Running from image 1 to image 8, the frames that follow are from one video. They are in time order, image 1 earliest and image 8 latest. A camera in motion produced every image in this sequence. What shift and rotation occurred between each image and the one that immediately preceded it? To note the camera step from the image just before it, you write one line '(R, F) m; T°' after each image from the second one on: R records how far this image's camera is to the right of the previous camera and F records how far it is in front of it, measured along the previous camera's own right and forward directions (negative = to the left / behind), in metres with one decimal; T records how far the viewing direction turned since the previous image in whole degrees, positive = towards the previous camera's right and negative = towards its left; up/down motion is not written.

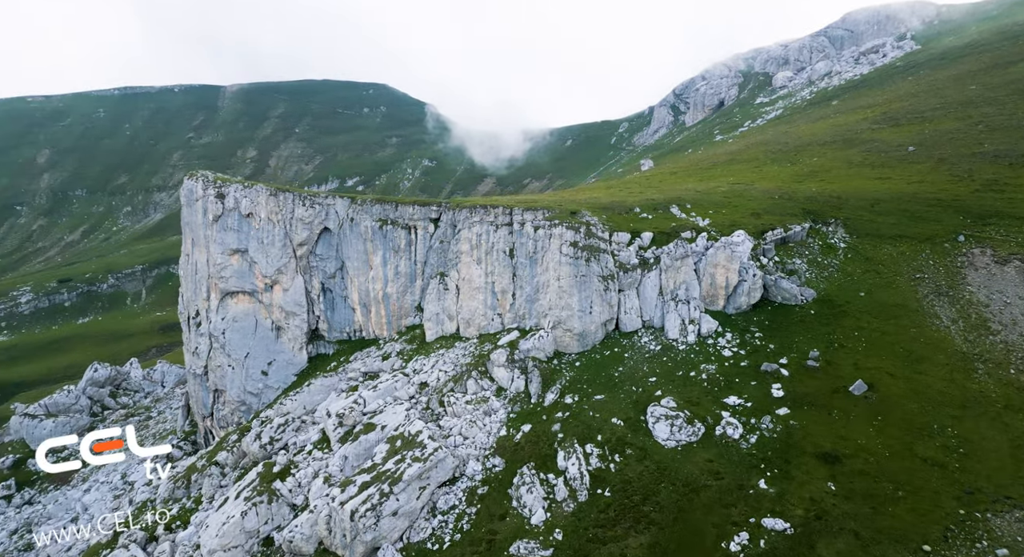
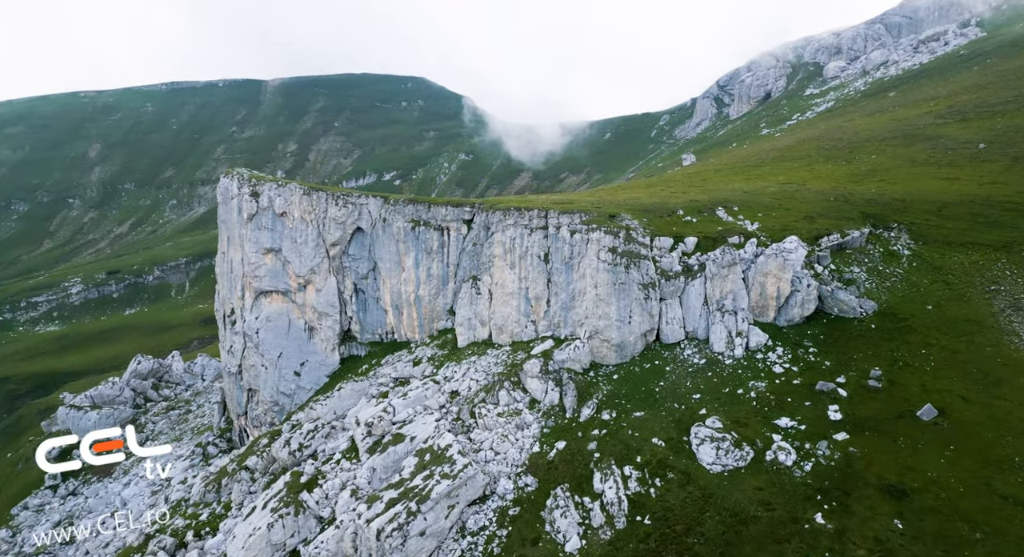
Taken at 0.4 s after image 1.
(+0.3, +3.1) m; -3°
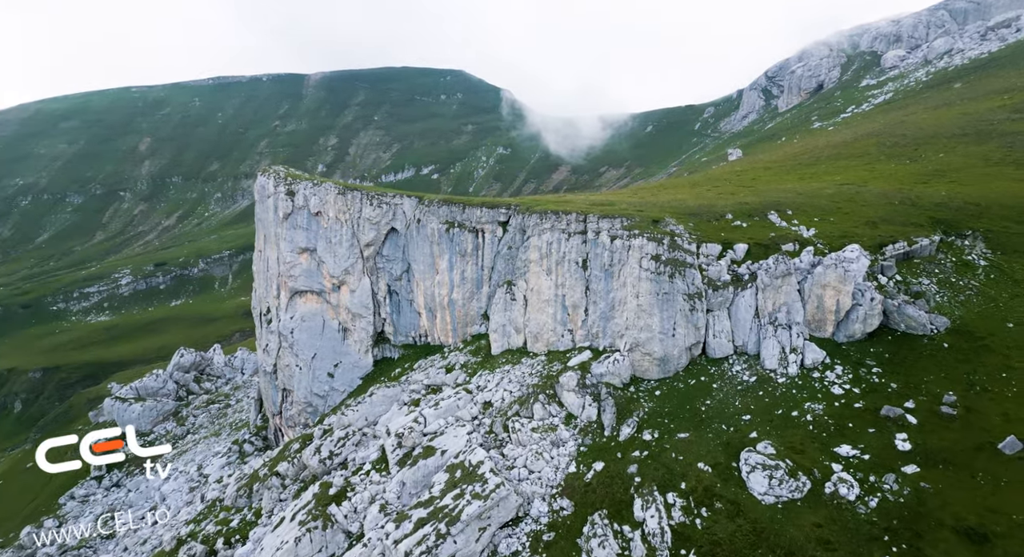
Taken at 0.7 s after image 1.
(+0.3, +3.2) m; -3°
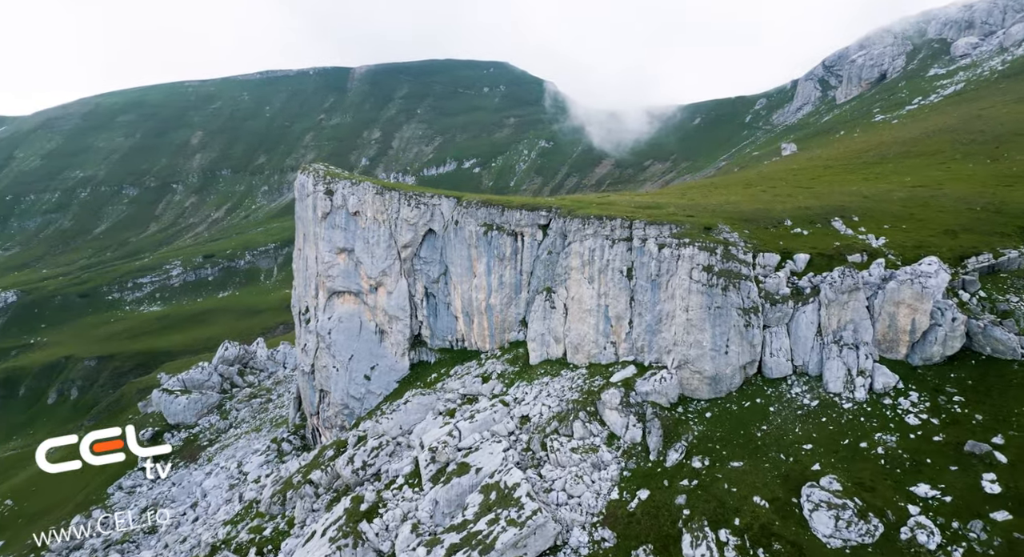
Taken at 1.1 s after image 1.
(+0.3, +3.4) m; -3°
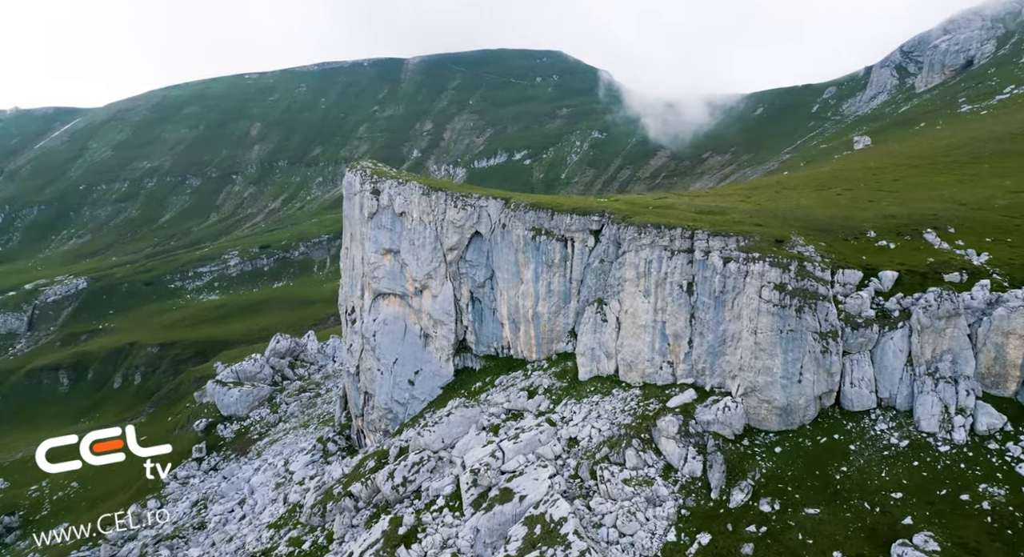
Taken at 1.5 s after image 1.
(+0.3, +4.2) m; -4°
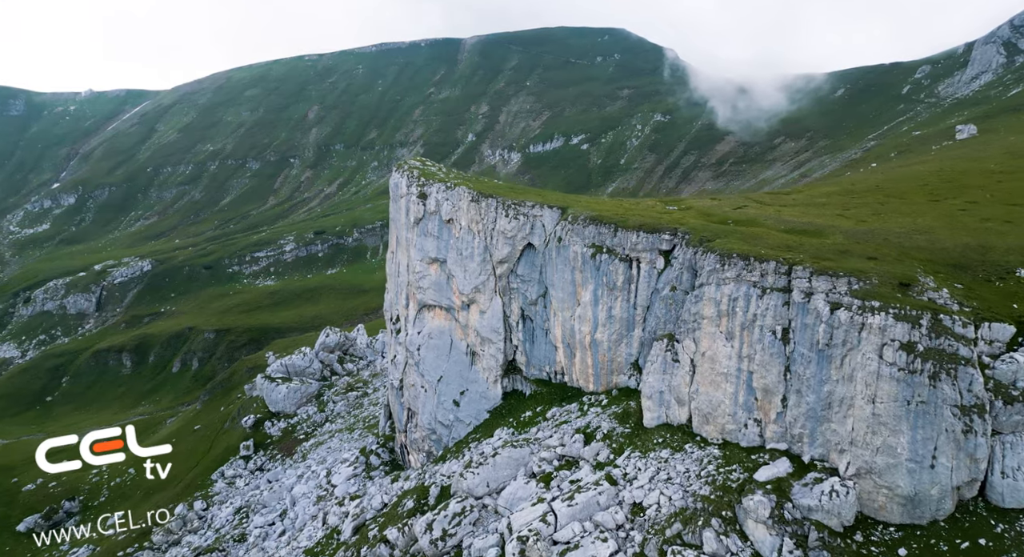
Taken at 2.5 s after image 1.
(+0.1, +7.7) m; -4°
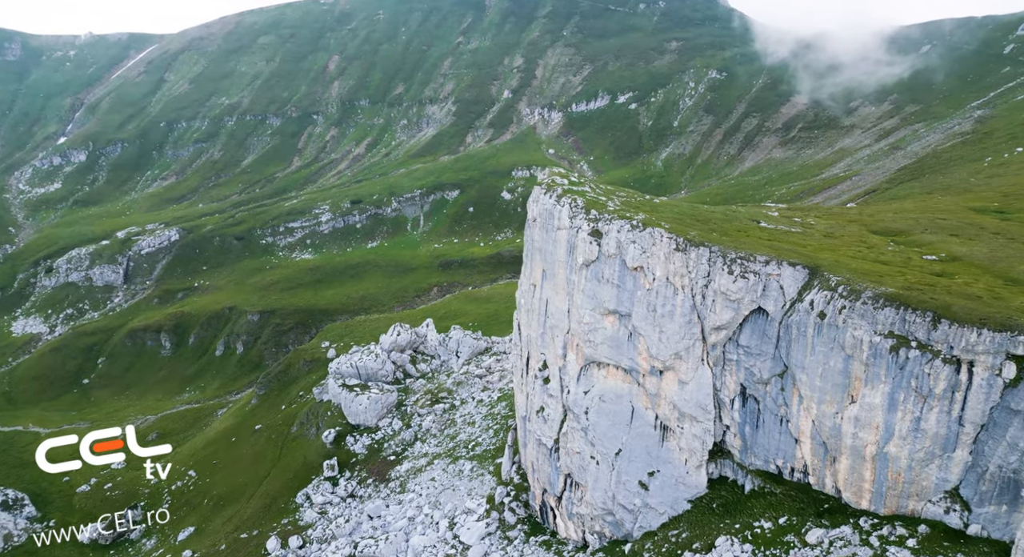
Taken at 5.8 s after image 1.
(-13.6, +13.4) m; 0°
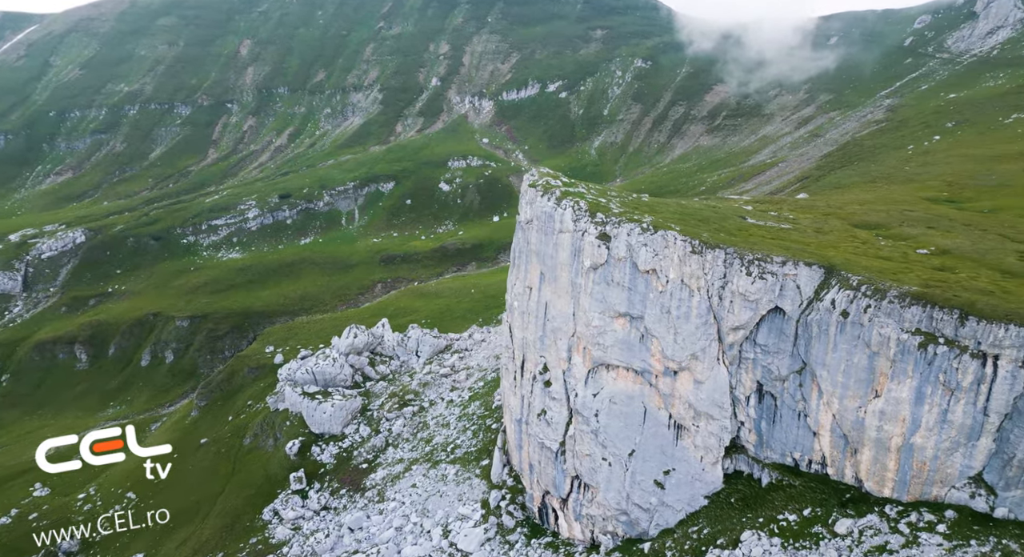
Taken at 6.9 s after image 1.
(-6.8, +0.1) m; +6°
